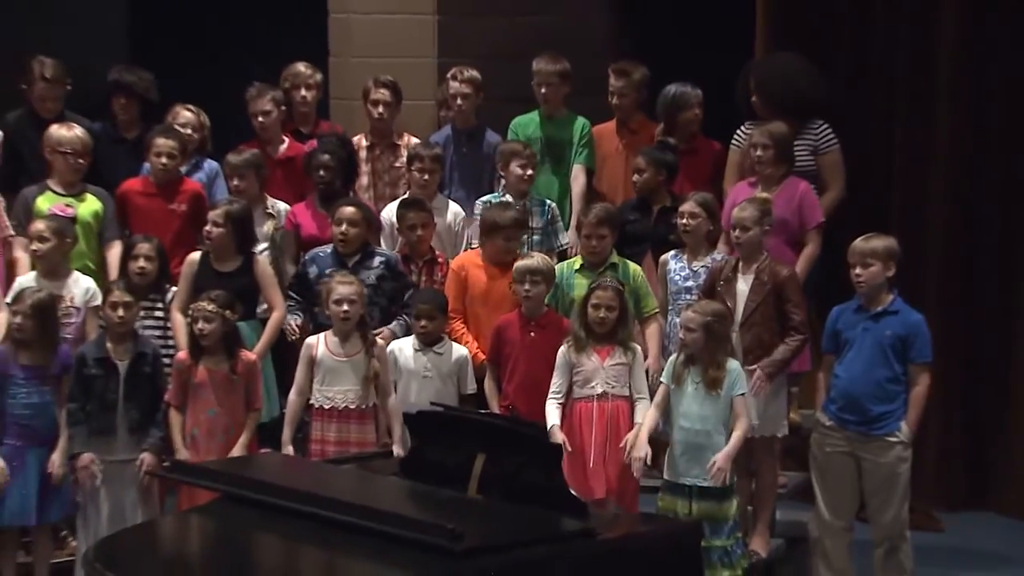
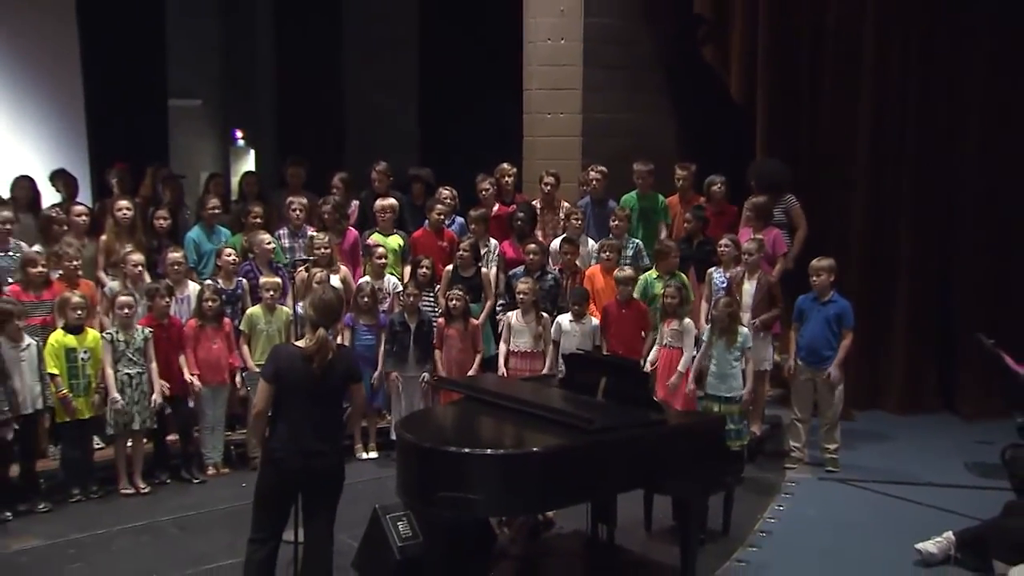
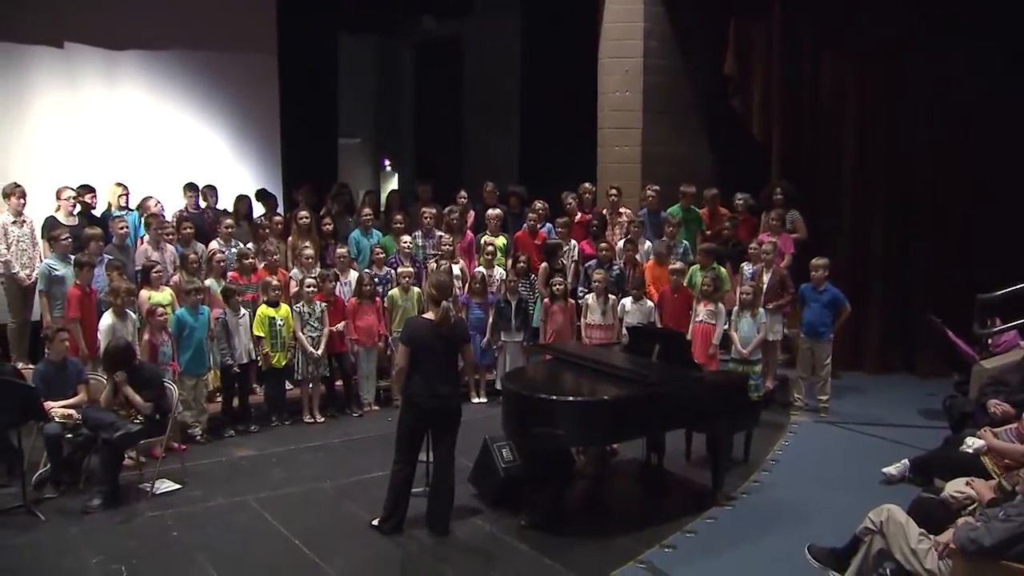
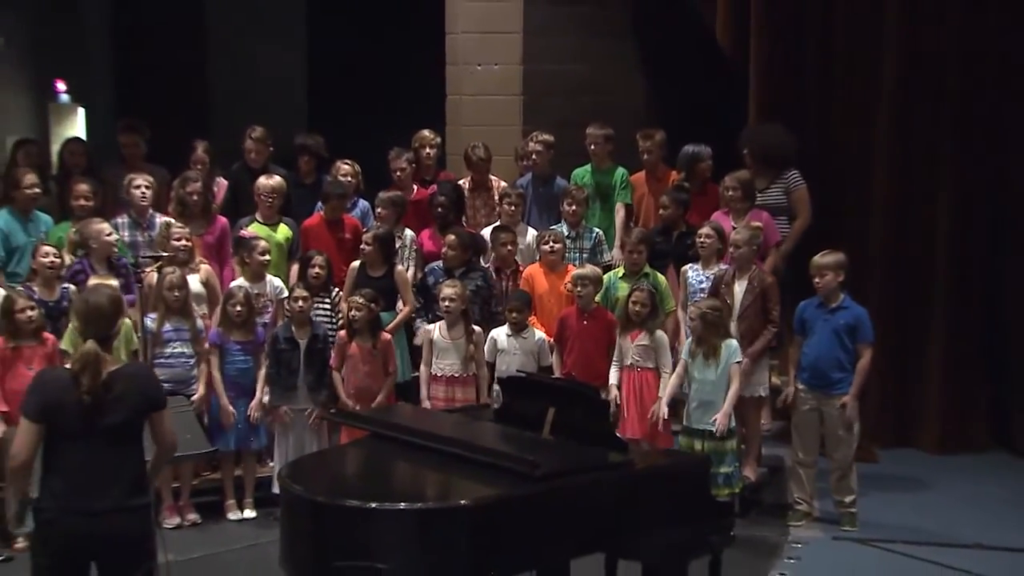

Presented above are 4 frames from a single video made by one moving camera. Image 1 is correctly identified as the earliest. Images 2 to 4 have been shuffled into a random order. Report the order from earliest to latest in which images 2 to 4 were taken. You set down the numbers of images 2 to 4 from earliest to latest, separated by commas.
4, 2, 3
